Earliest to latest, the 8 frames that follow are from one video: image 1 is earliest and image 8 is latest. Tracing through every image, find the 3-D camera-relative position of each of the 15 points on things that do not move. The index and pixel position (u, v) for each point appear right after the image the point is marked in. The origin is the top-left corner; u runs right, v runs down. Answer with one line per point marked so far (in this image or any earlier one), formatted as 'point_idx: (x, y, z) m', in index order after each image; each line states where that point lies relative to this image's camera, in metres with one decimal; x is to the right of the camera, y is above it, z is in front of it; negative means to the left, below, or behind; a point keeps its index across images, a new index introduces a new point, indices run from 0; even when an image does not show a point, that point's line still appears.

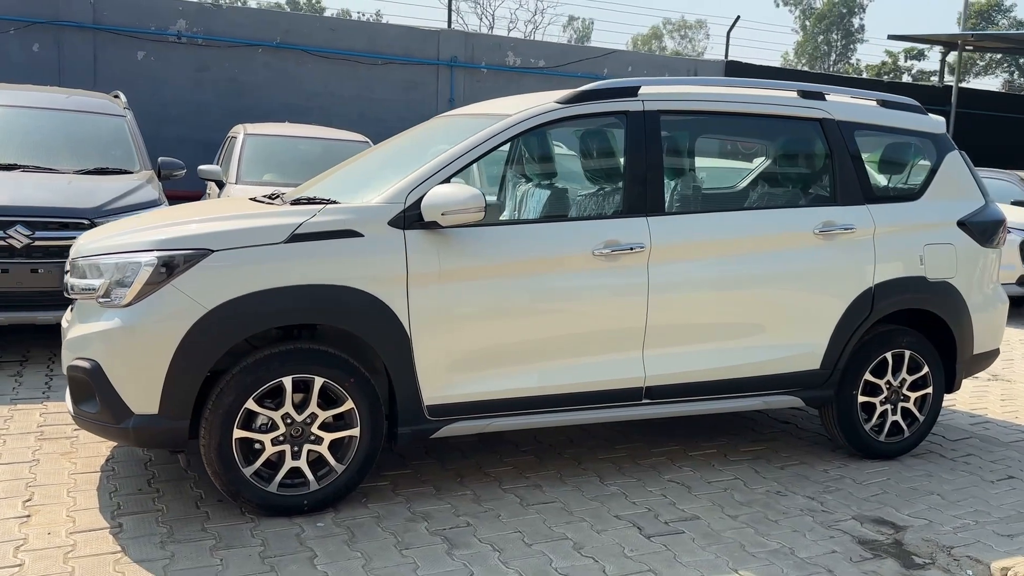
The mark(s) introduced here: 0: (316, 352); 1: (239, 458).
0: (-0.8, -0.3, +3.6) m
1: (-1.1, -0.7, +3.5) m
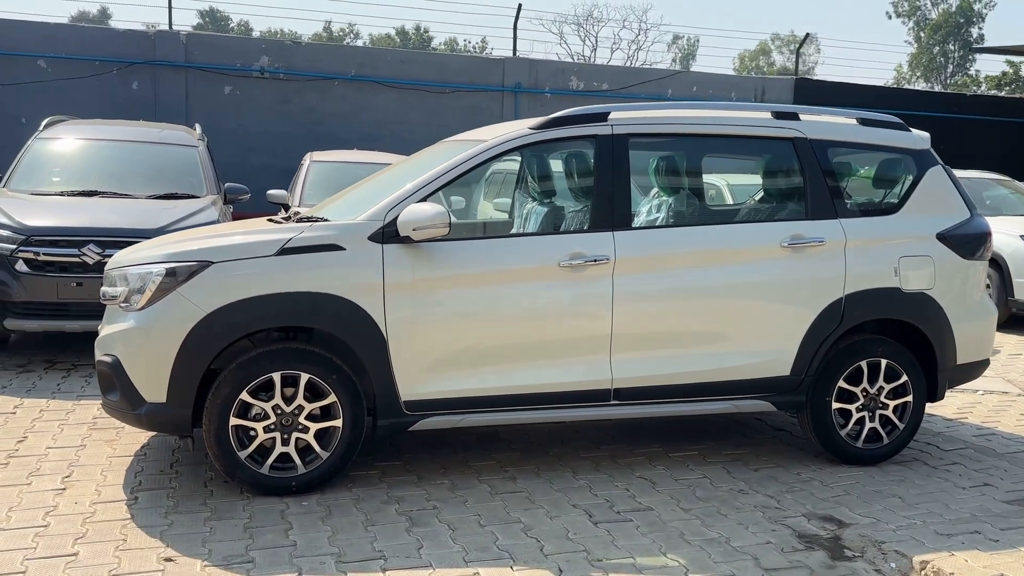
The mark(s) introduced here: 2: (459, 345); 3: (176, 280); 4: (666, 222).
0: (-1.0, -0.3, +4.1) m
1: (-1.3, -0.7, +4.0) m
2: (-0.3, -0.3, +4.3) m
3: (-1.5, 0.0, +4.0) m
4: (+1.0, +0.3, +4.7) m
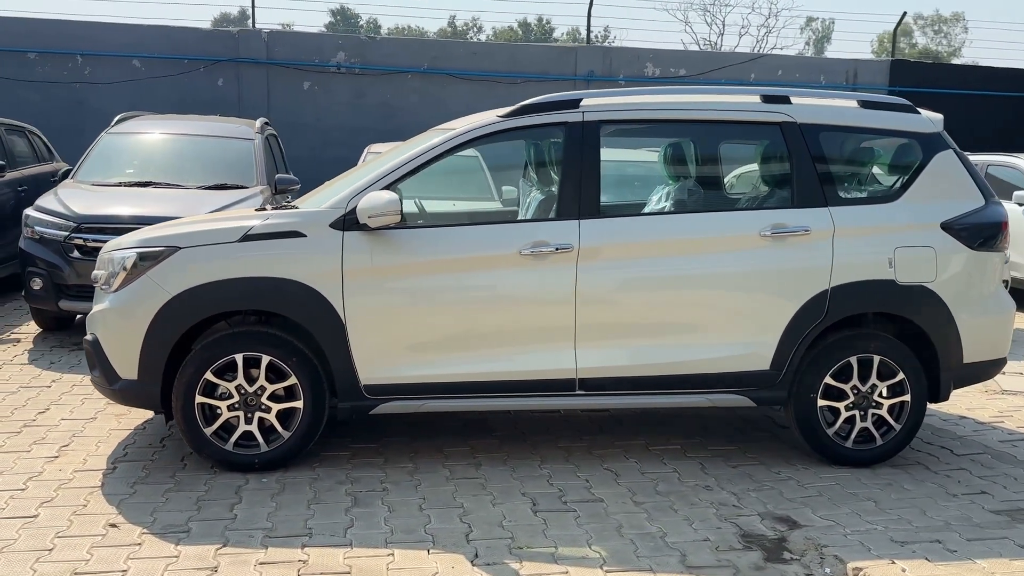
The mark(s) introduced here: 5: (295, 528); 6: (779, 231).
0: (-1.2, -0.2, +4.3) m
1: (-1.5, -0.6, +4.3) m
2: (-0.5, -0.2, +4.3) m
3: (-1.8, +0.1, +4.3) m
4: (+0.8, +0.4, +4.5) m
5: (-0.9, -1.0, +3.7) m
6: (+1.3, +0.3, +4.5) m
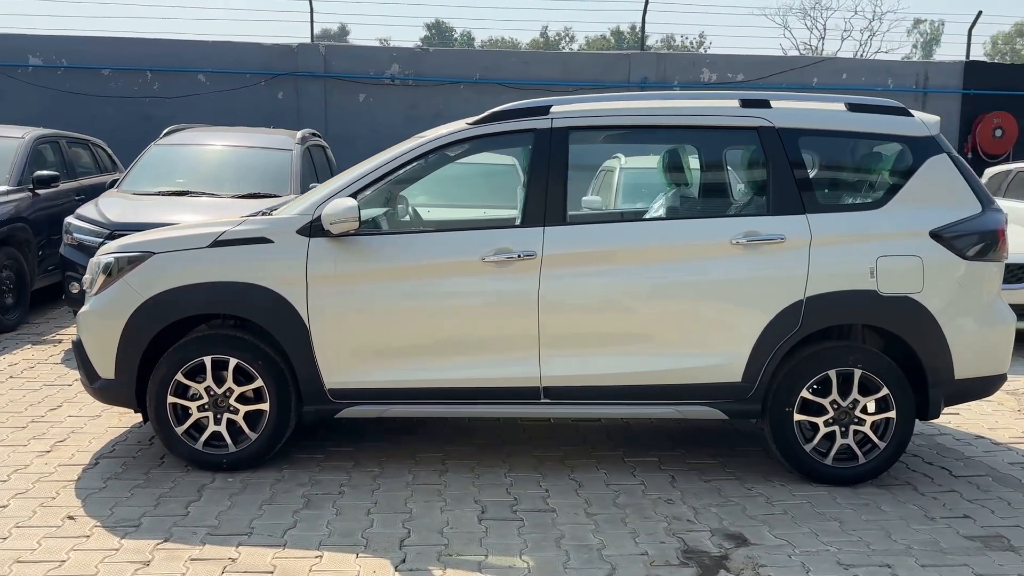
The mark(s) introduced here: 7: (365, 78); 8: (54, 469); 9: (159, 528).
0: (-1.4, -0.2, +4.4) m
1: (-1.7, -0.6, +4.4) m
2: (-0.6, -0.2, +4.4) m
3: (-1.9, +0.1, +4.4) m
4: (+0.7, +0.4, +4.5) m
5: (-1.2, -1.0, +3.8) m
6: (+1.2, +0.2, +4.4) m
7: (-2.2, +3.1, +13.3) m
8: (-2.3, -0.9, +4.5) m
9: (-1.5, -1.0, +3.8) m
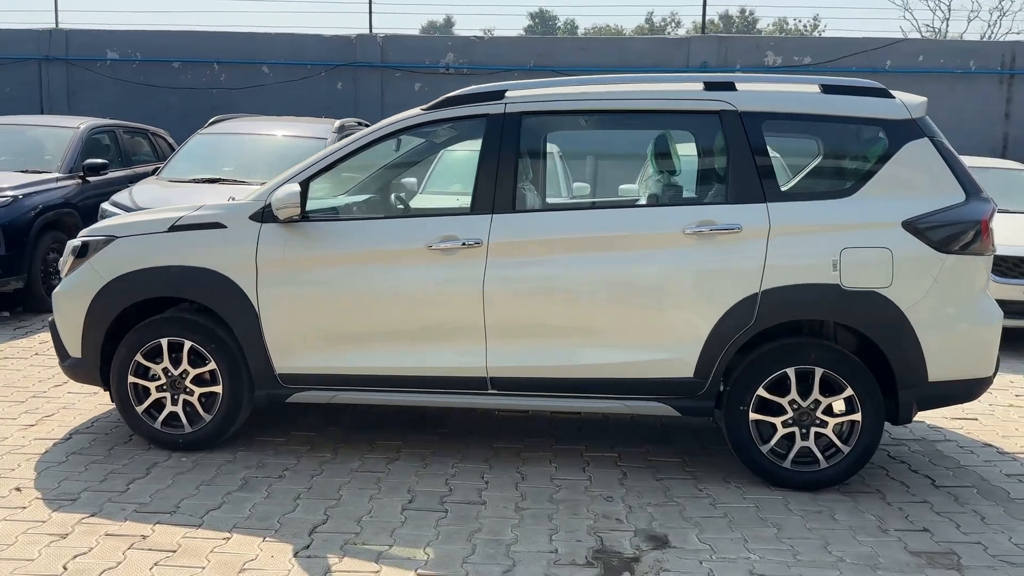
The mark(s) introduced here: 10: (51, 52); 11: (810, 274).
0: (-1.6, -0.2, +4.5) m
1: (-1.9, -0.6, +4.6) m
2: (-0.9, -0.2, +4.4) m
3: (-2.2, +0.2, +4.6) m
4: (+0.4, +0.4, +4.3) m
5: (-1.5, -0.9, +3.9) m
6: (+0.9, +0.3, +4.2) m
7: (-1.3, +3.3, +13.4) m
8: (-2.5, -0.8, +4.7) m
9: (-1.8, -0.9, +3.9) m
10: (-7.6, +3.8, +14.4) m
11: (+1.4, +0.1, +4.1) m
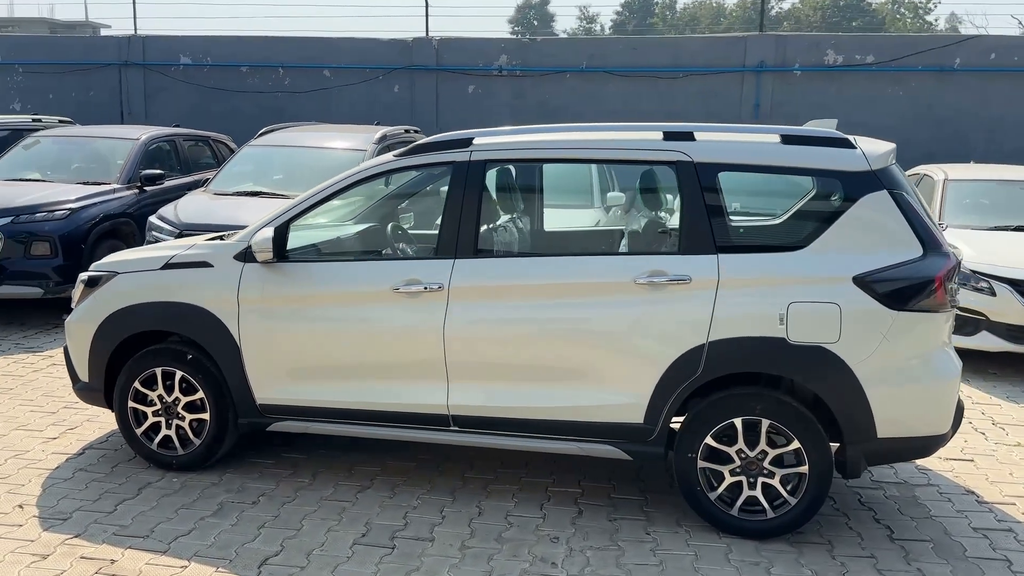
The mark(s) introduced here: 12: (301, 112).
0: (-1.8, -0.3, +4.8) m
1: (-2.1, -0.7, +4.9) m
2: (-1.1, -0.4, +4.7) m
3: (-2.3, 0.0, +5.0) m
4: (+0.2, +0.2, +4.4) m
5: (-1.8, -1.1, +4.2) m
6: (+0.7, 0.0, +4.2) m
7: (-0.5, +3.4, +13.6) m
8: (-2.7, -1.0, +5.2) m
9: (-2.1, -1.1, +4.3) m
10: (-6.6, +4.0, +15.3) m
11: (+1.1, -0.2, +4.1) m
12: (-3.6, +2.9, +14.9) m
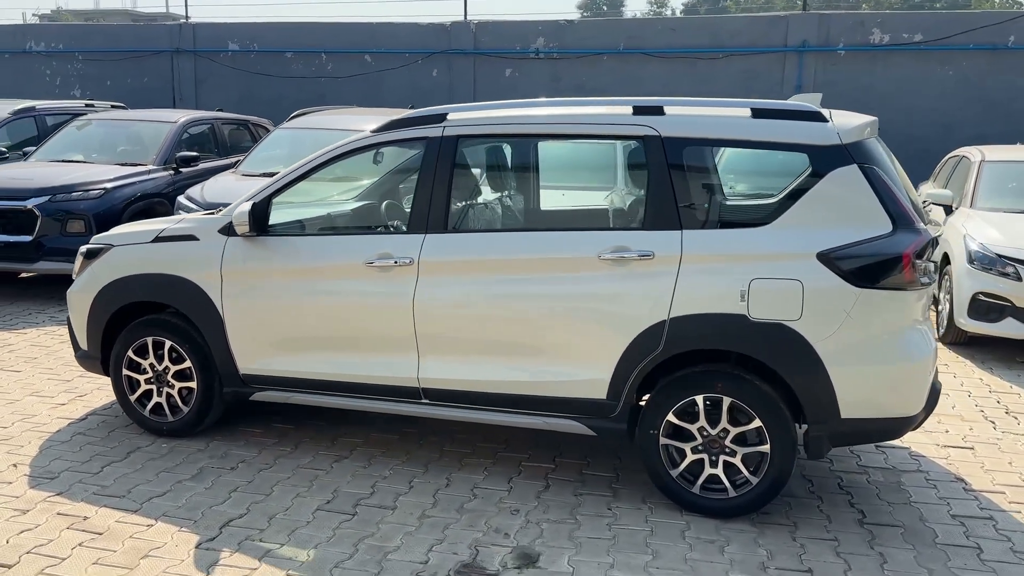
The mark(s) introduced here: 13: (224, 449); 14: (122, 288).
0: (-1.9, -0.2, +5.0) m
1: (-2.2, -0.6, +5.2) m
2: (-1.2, -0.2, +4.8) m
3: (-2.4, +0.2, +5.2) m
4: (+0.1, +0.3, +4.4) m
5: (-1.9, -1.0, +4.4) m
6: (+0.5, +0.2, +4.2) m
7: (+0.1, +3.6, +13.6) m
8: (-2.8, -0.8, +5.4) m
9: (-2.3, -1.0, +4.5) m
10: (-5.8, +4.3, +15.7) m
11: (+1.0, -0.1, +4.1) m
12: (-2.9, +3.3, +15.1) m
13: (-1.6, -0.9, +5.0) m
14: (-2.2, 0.0, +5.1) m
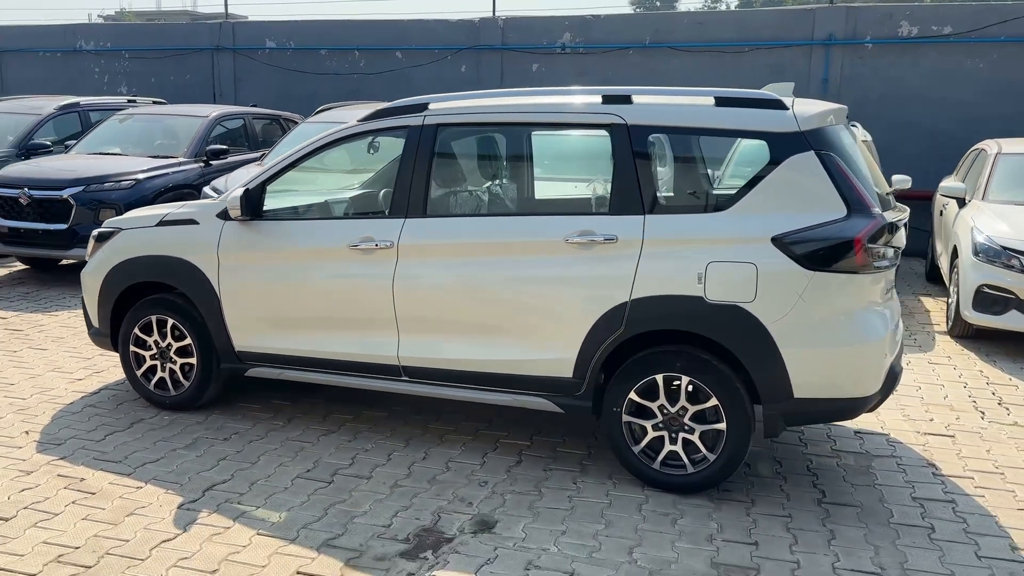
0: (-2.0, -0.1, +5.3) m
1: (-2.3, -0.5, +5.5) m
2: (-1.3, -0.1, +5.1) m
3: (-2.5, +0.3, +5.6) m
4: (-0.1, +0.4, +4.6) m
5: (-2.1, -0.9, +4.7) m
6: (+0.3, +0.2, +4.4) m
7: (+0.6, +3.7, +13.7) m
8: (-2.9, -0.7, +5.8) m
9: (-2.4, -0.9, +4.8) m
10: (-5.2, +4.5, +16.2) m
11: (+0.8, 0.0, +4.2) m
12: (-2.4, +3.4, +15.5) m
13: (-1.7, -0.8, +5.2) m
14: (-2.3, +0.1, +5.4) m
